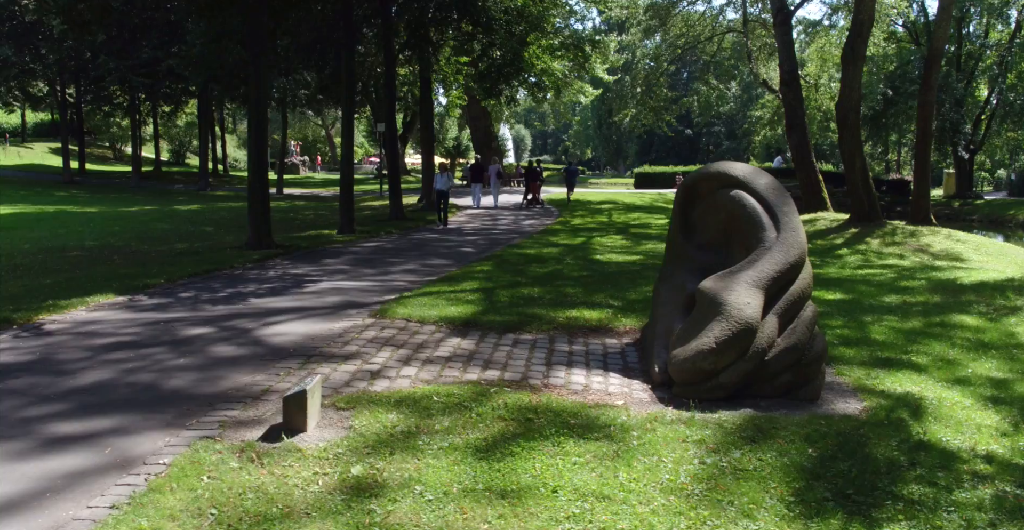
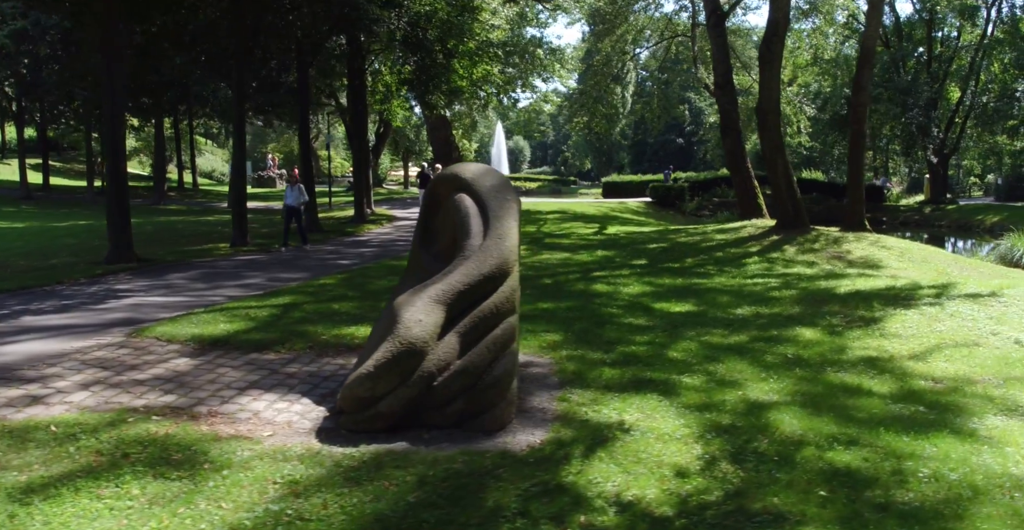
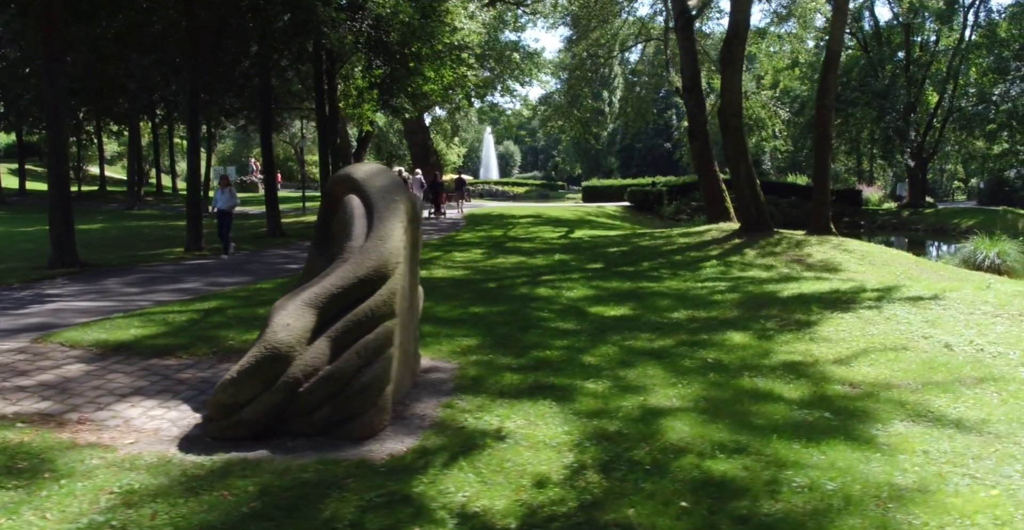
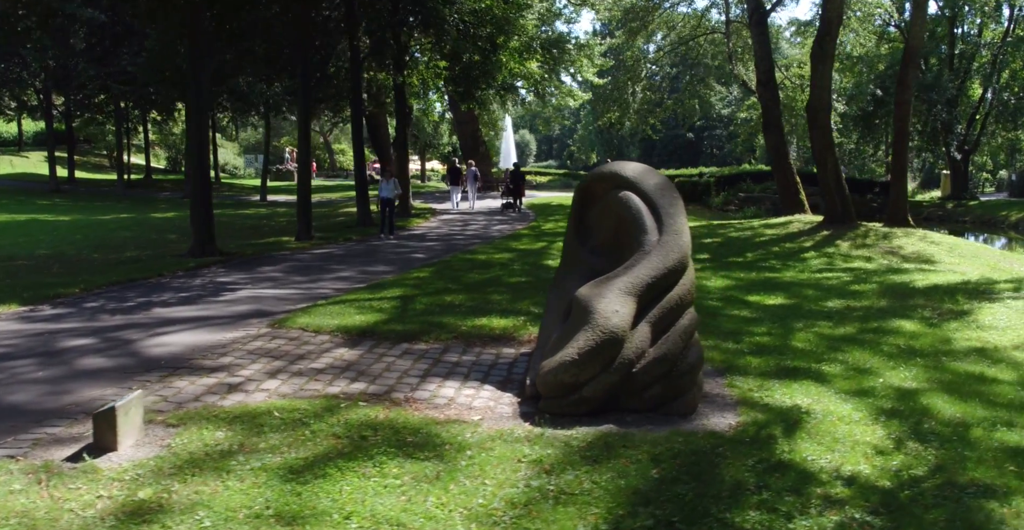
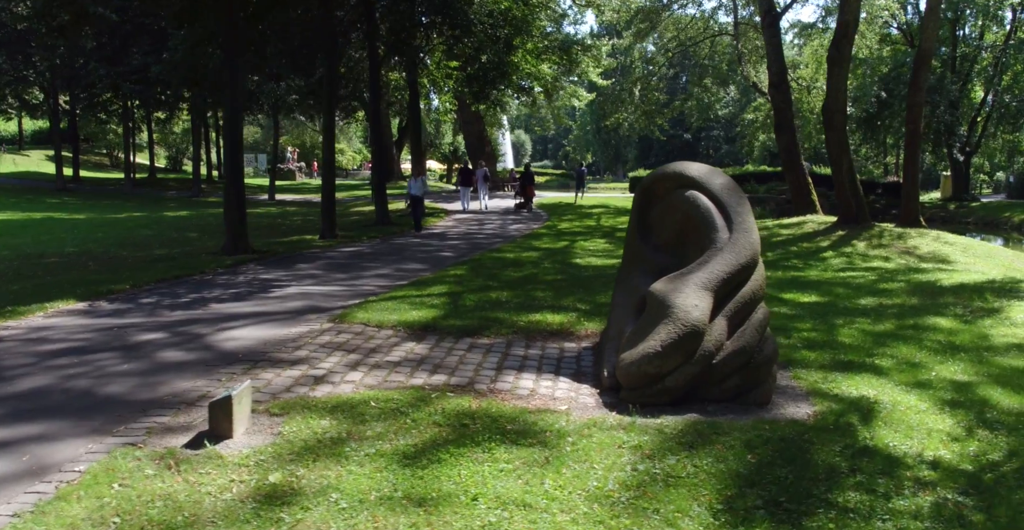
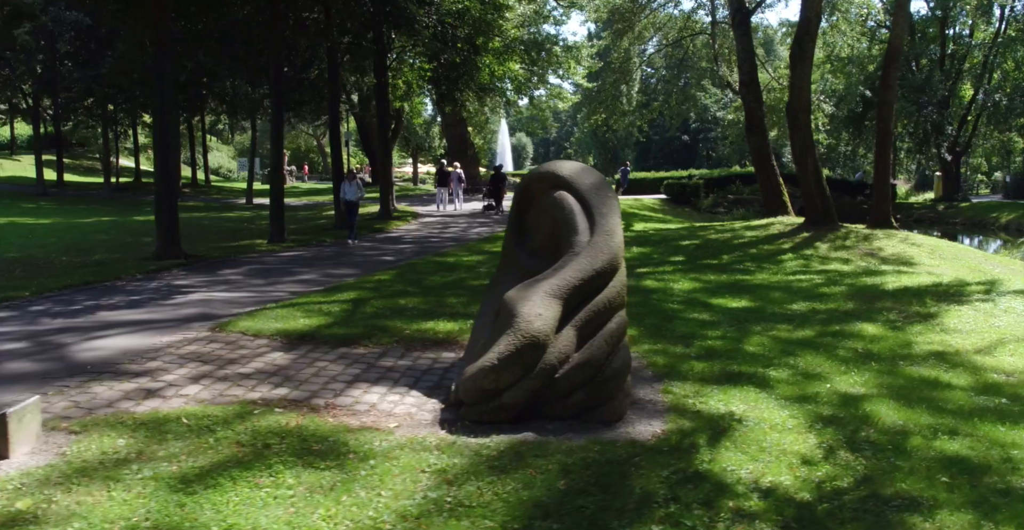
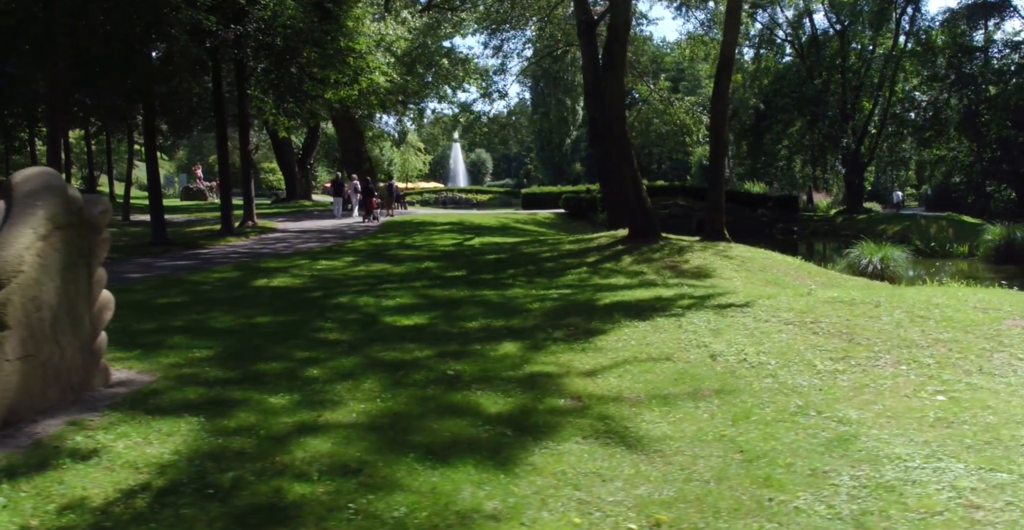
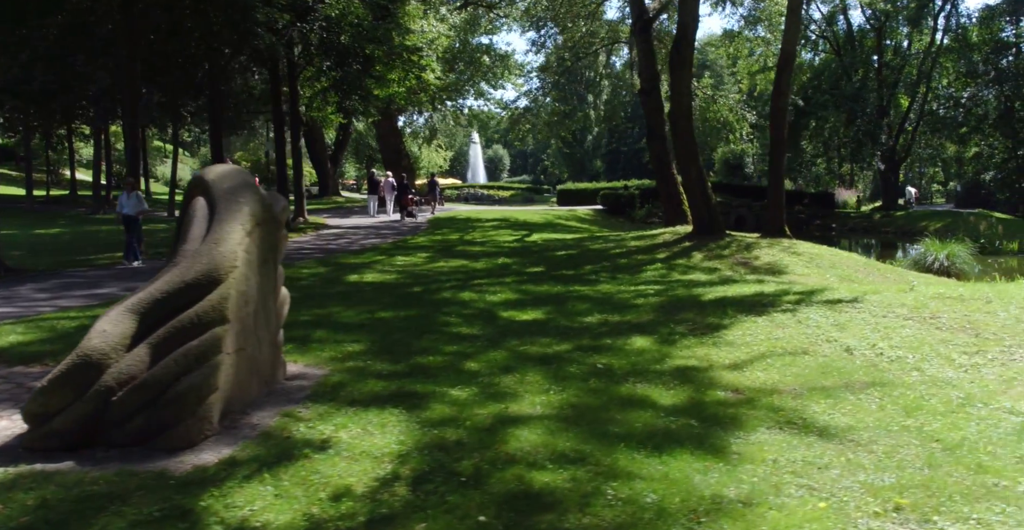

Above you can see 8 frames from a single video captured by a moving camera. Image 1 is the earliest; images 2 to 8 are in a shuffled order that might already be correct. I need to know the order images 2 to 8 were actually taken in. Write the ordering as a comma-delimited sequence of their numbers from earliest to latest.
5, 4, 6, 2, 3, 8, 7
